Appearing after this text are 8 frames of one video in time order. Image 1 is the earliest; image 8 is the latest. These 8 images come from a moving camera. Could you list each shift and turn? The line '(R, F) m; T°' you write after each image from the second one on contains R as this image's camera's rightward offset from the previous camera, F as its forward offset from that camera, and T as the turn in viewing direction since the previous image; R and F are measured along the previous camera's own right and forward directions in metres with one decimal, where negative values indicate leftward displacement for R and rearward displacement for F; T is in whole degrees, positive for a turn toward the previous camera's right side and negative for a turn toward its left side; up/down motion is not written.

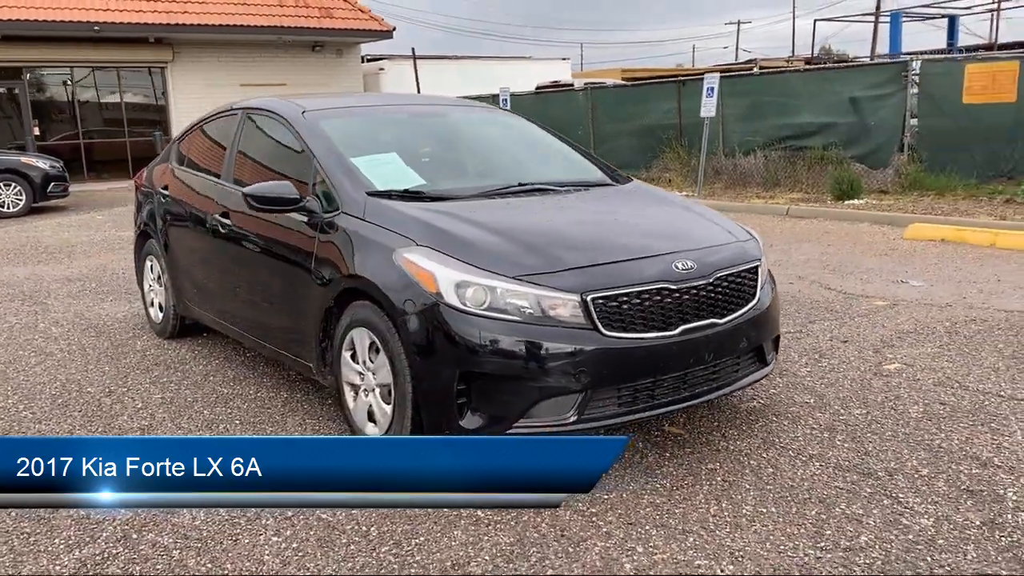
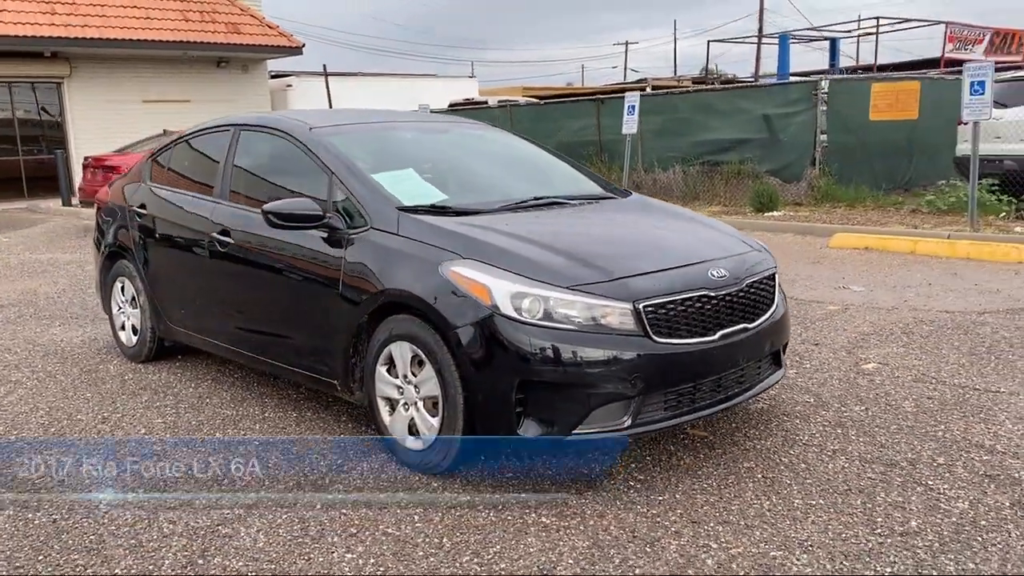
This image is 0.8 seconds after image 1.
(-0.6, 0.0) m; +7°
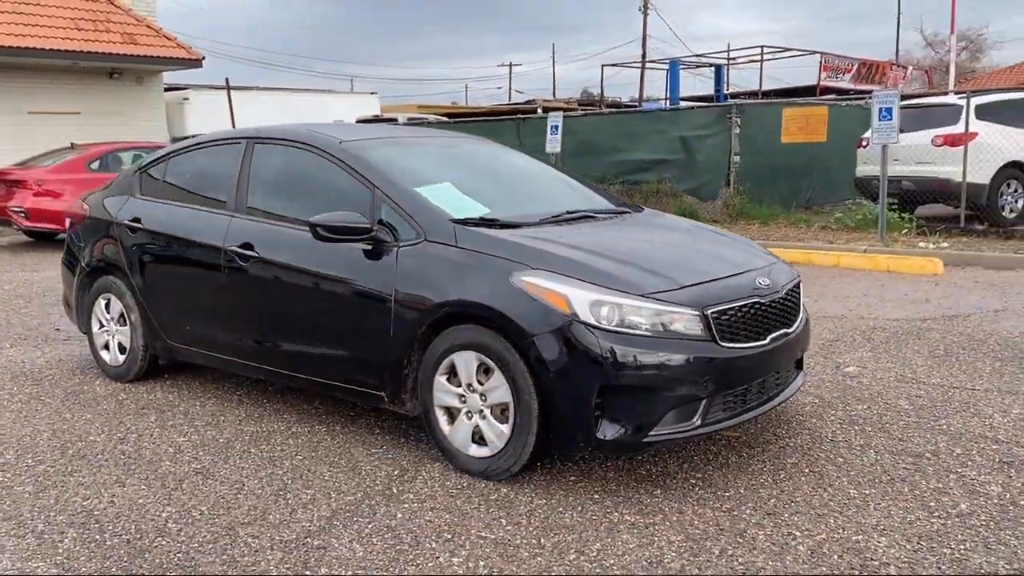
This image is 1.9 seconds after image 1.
(-0.8, -0.1) m; +8°
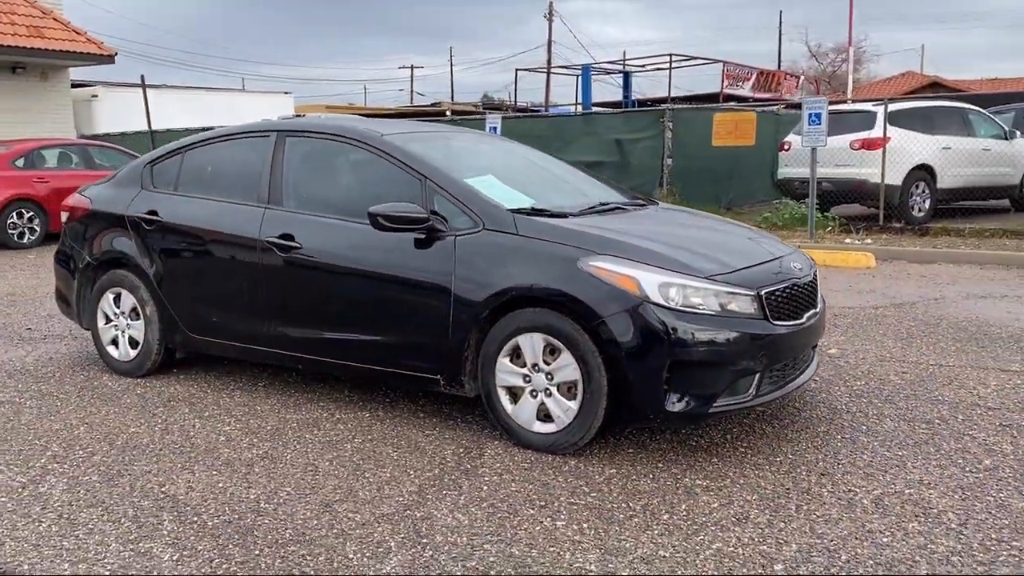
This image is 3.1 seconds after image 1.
(-0.8, -0.2) m; +7°
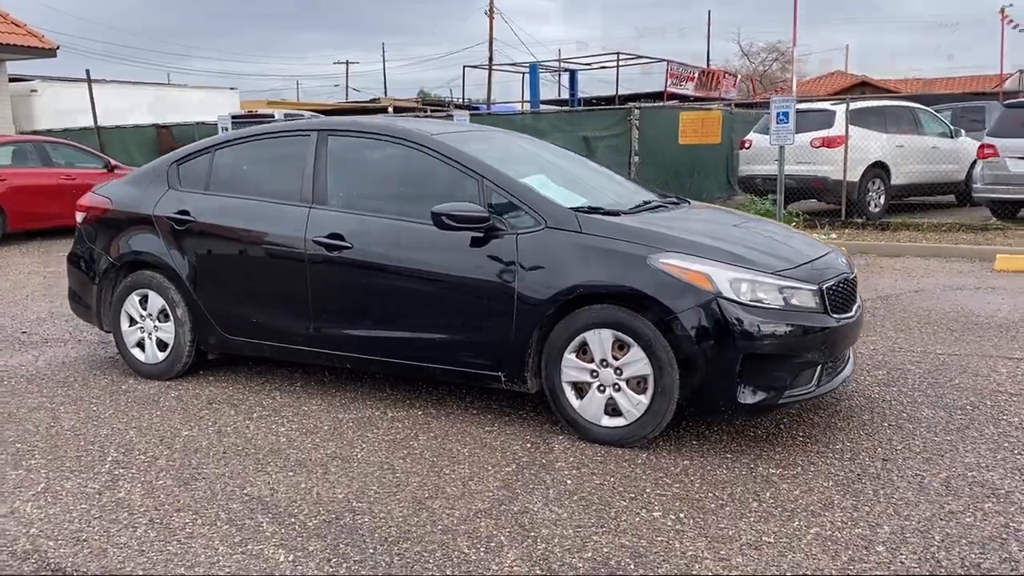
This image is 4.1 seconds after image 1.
(-0.6, 0.0) m; +4°
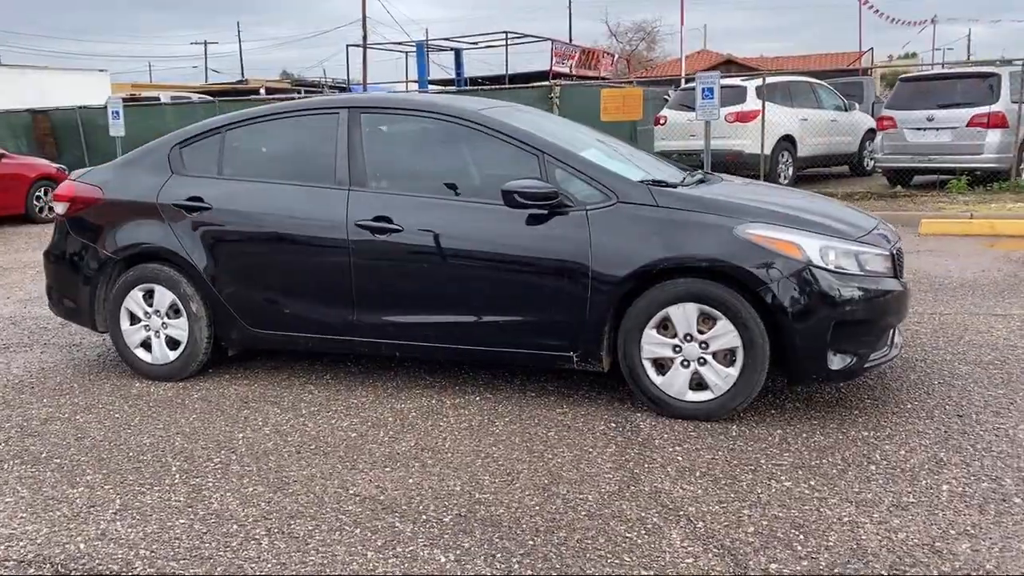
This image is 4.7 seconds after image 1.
(-1.0, +0.2) m; +8°
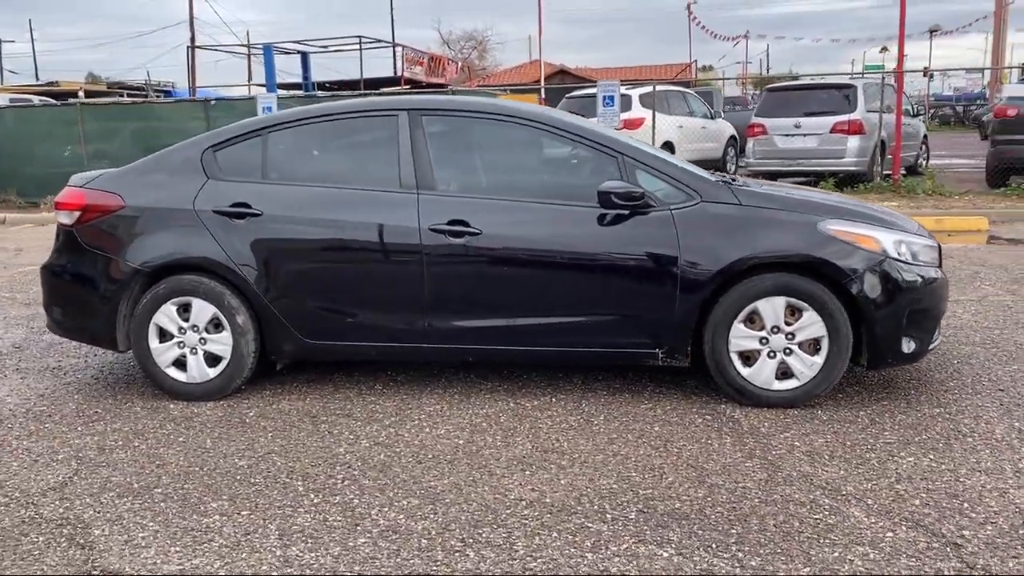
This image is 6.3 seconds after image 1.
(-1.3, +0.1) m; +11°
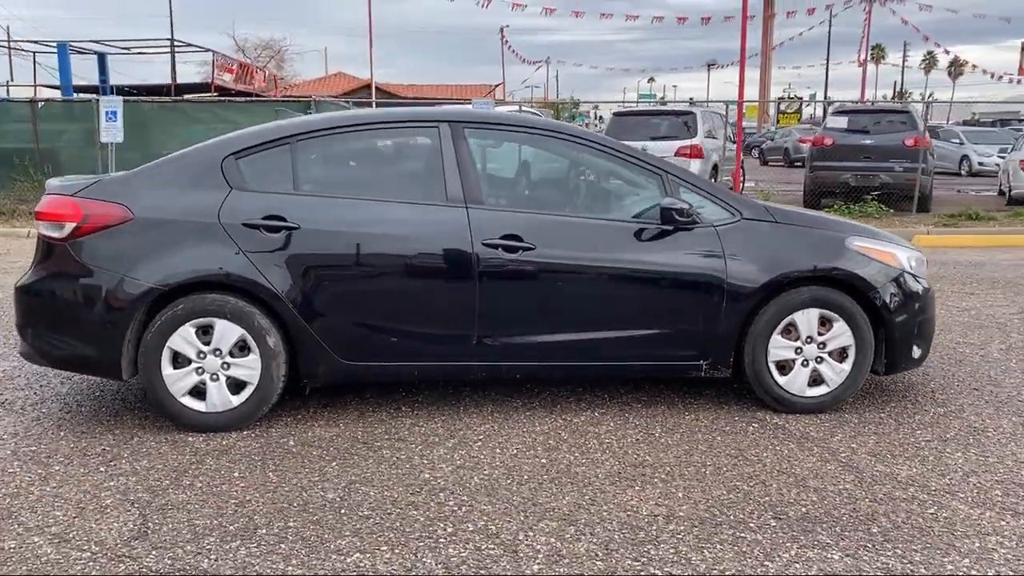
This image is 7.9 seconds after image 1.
(-1.3, +0.2) m; +14°
